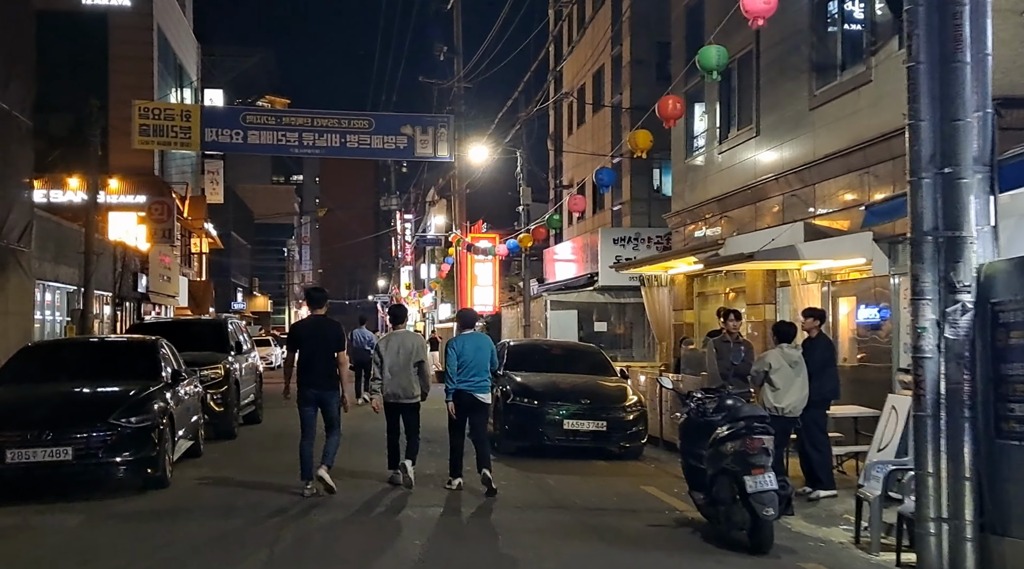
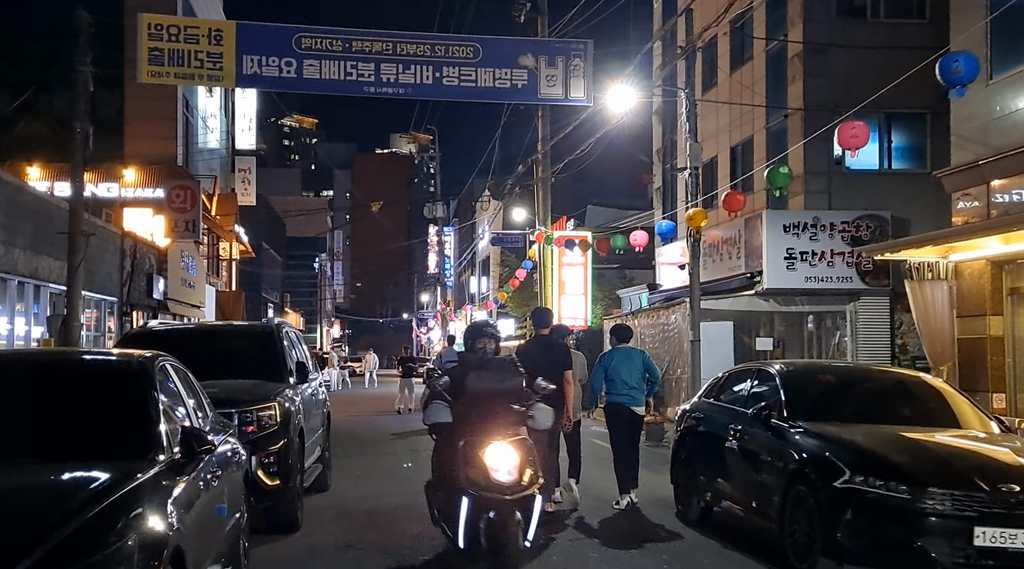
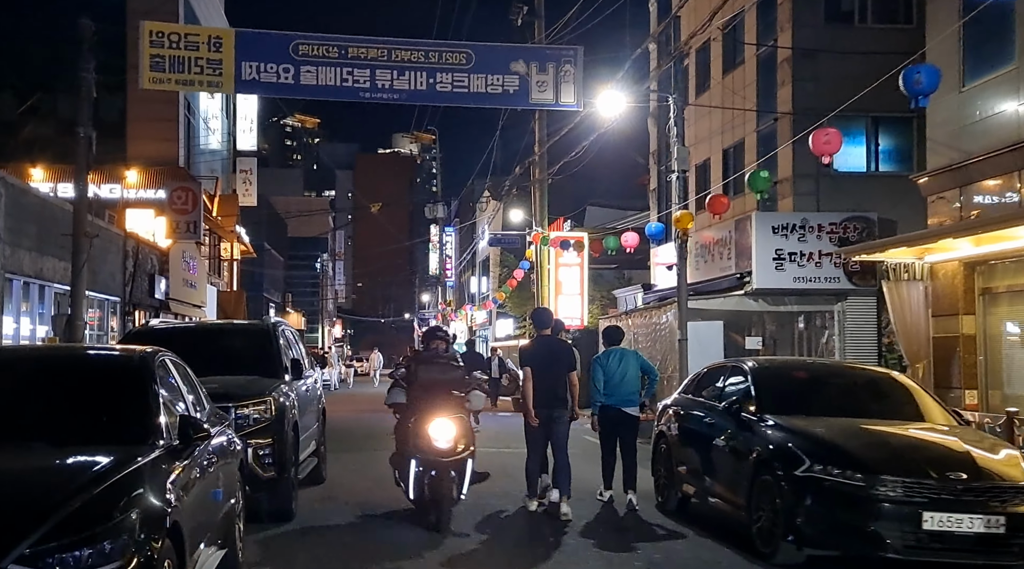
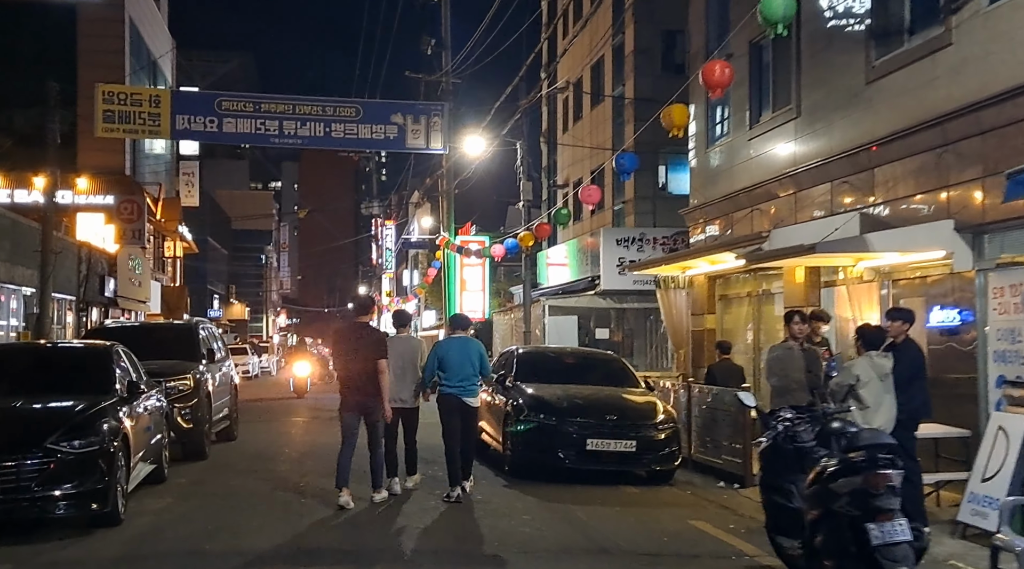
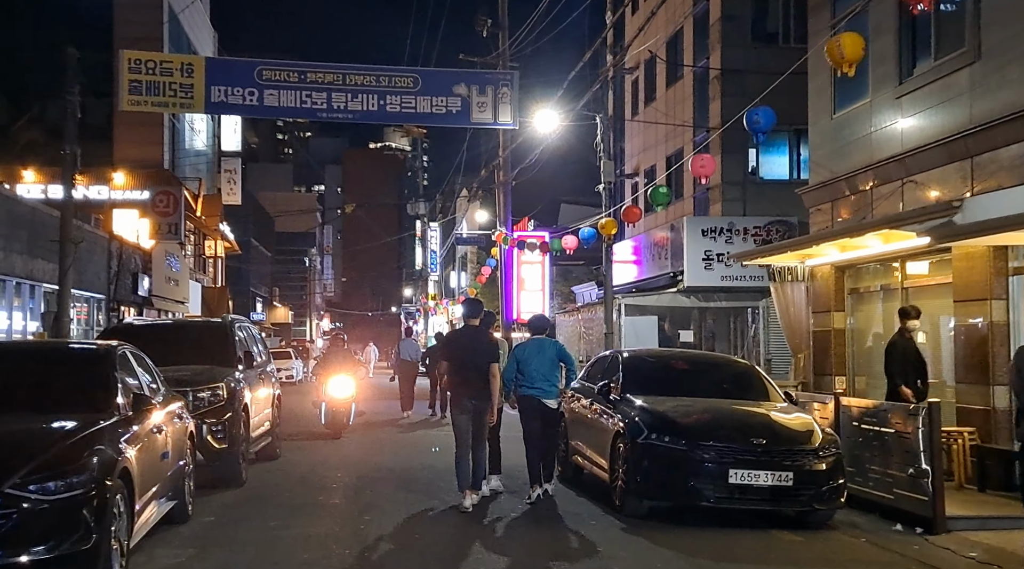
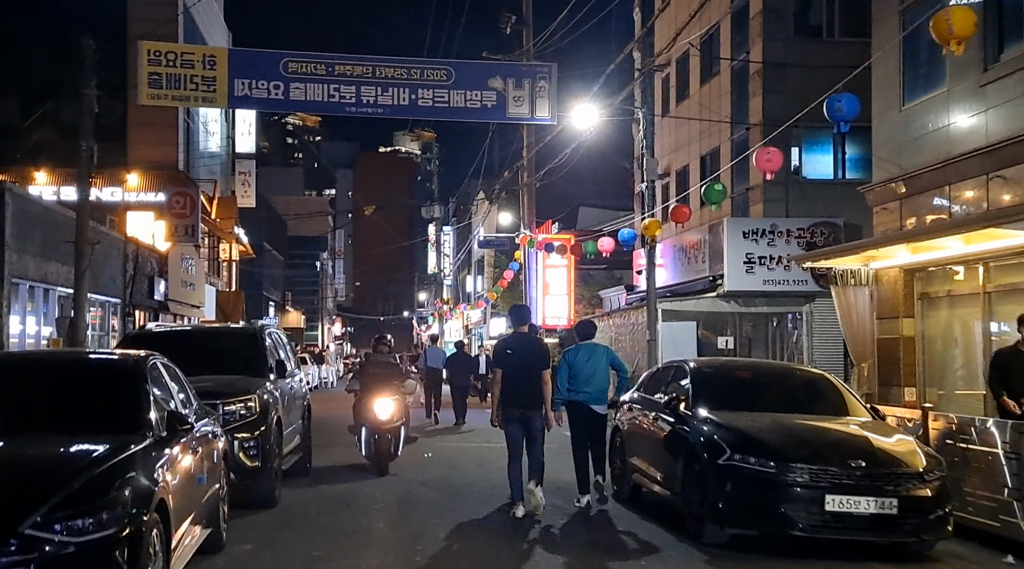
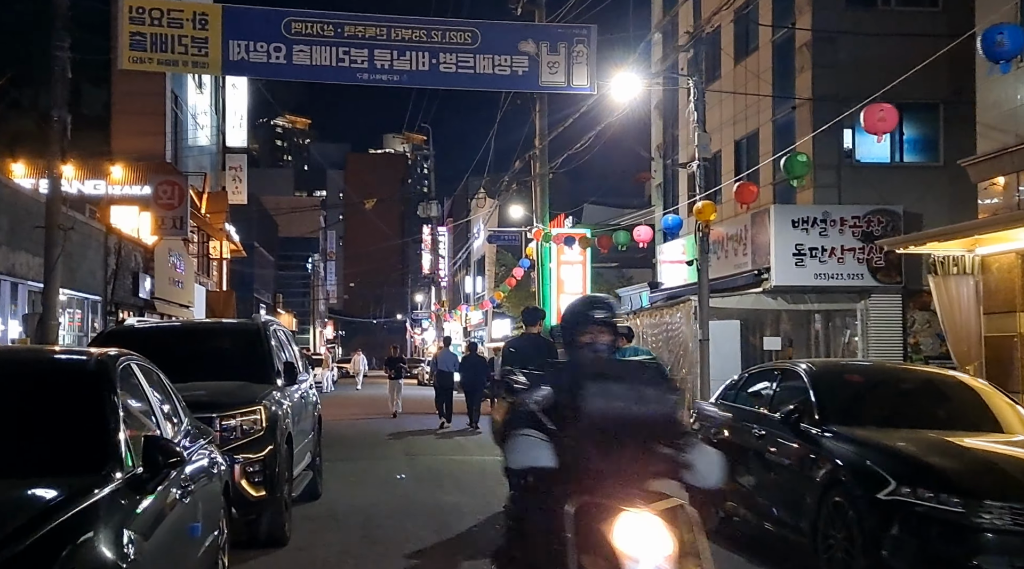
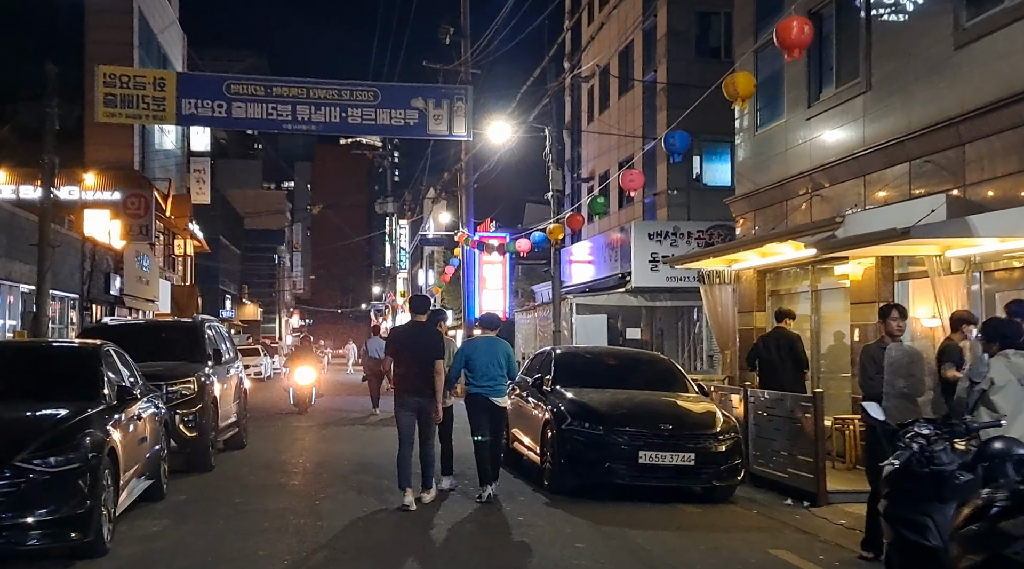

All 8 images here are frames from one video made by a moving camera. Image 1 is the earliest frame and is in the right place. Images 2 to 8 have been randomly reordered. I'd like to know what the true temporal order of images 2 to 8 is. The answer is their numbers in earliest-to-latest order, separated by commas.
4, 8, 5, 6, 3, 2, 7
